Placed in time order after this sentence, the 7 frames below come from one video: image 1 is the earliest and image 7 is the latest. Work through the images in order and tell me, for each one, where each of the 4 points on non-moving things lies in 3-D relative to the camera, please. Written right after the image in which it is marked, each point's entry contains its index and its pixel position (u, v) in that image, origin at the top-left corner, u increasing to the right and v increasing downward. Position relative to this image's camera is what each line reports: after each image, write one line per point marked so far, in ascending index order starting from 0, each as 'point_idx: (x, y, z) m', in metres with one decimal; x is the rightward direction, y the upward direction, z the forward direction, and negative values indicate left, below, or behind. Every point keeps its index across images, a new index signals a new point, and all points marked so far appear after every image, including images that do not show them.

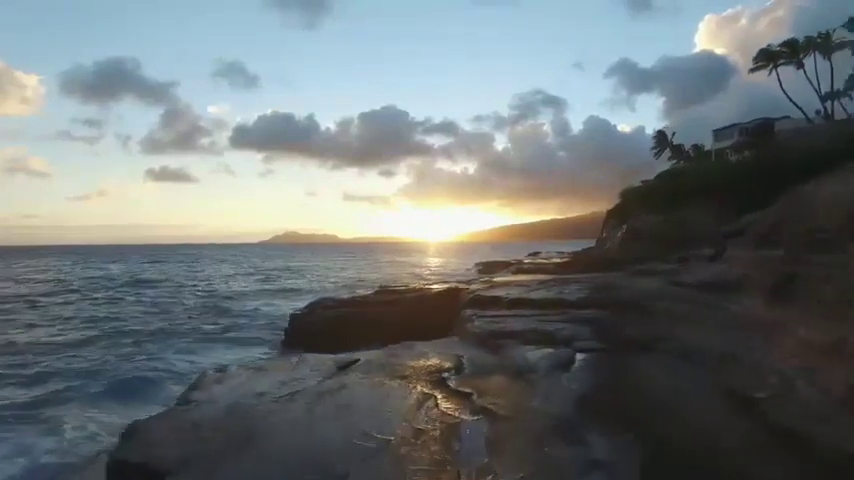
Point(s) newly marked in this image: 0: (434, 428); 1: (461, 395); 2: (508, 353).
0: (+0.1, -3.0, +9.3) m
1: (+0.7, -3.1, +11.3) m
2: (+2.2, -3.0, +15.1) m
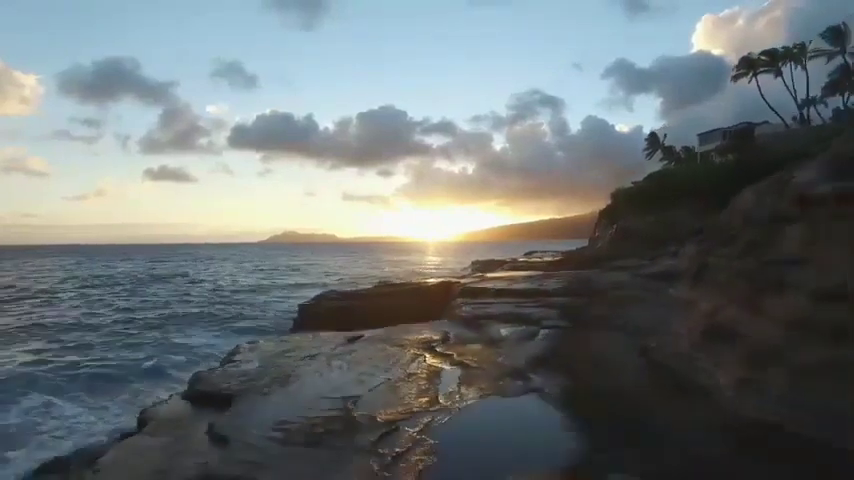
0: (-0.1, -2.9, +12.6) m
1: (+0.5, -3.0, +14.6) m
2: (+1.9, -2.9, +18.5) m
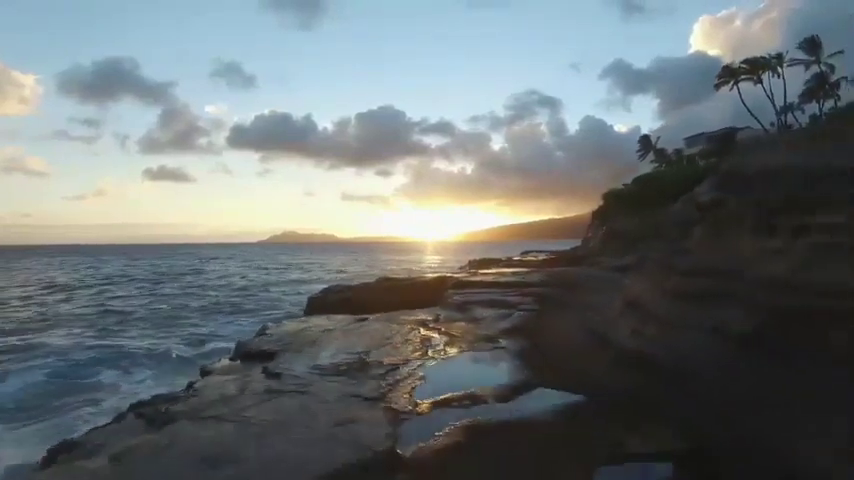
0: (-0.3, -2.8, +16.2) m
1: (+0.3, -2.9, +18.3) m
2: (+1.7, -2.8, +22.1) m
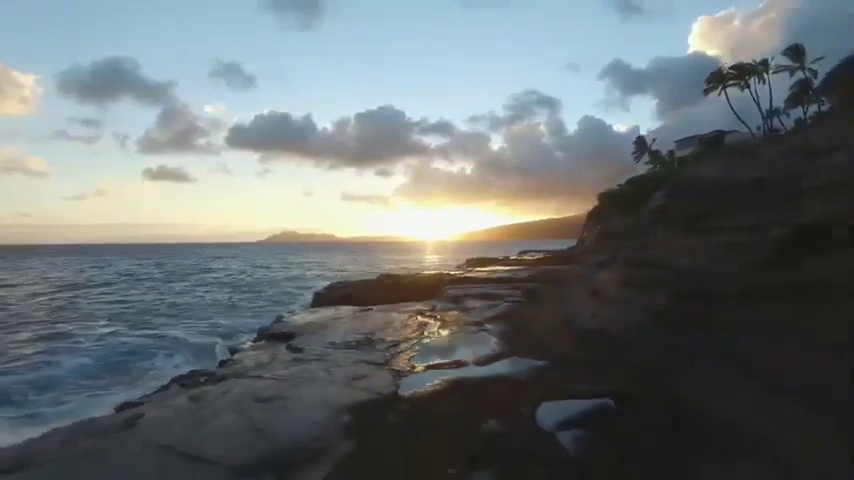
0: (-0.5, -2.8, +18.8) m
1: (+0.2, -2.8, +20.9) m
2: (+1.6, -2.8, +24.7) m
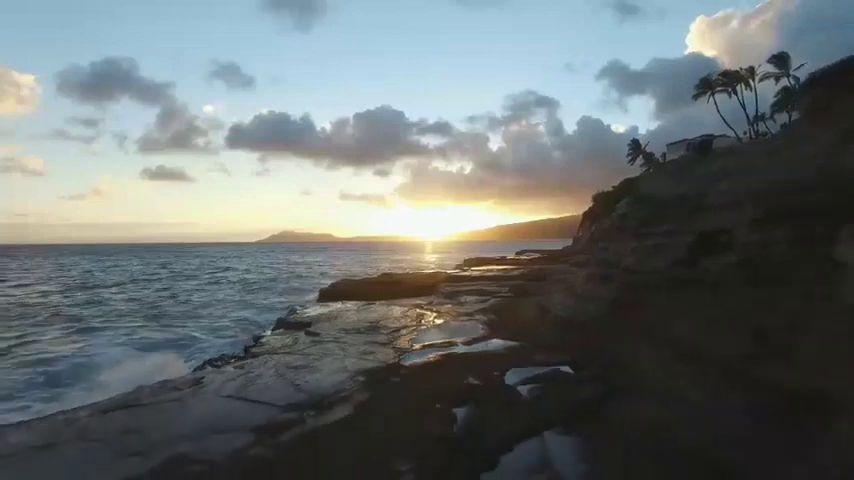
0: (-0.6, -2.9, +21.5) m
1: (+0.1, -2.9, +23.6) m
2: (+1.5, -2.8, +27.4) m
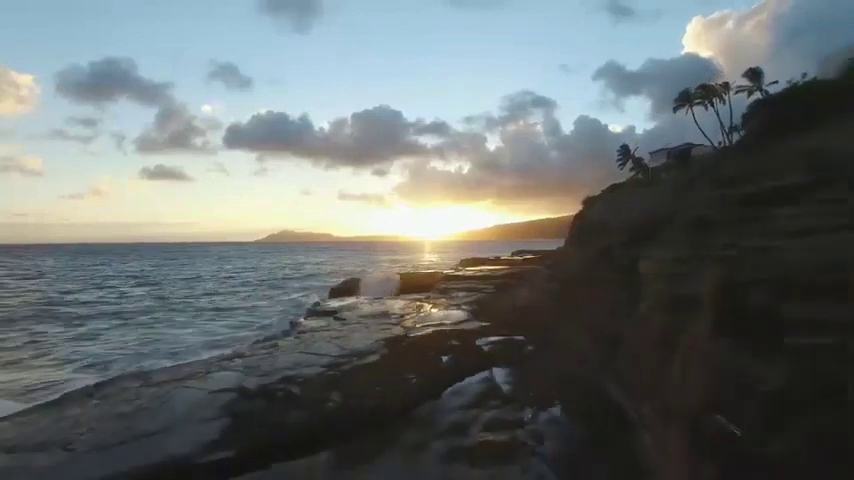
0: (-0.7, -3.2, +27.4) m
1: (0.0, -3.2, +29.4) m
2: (+1.4, -3.2, +33.3) m
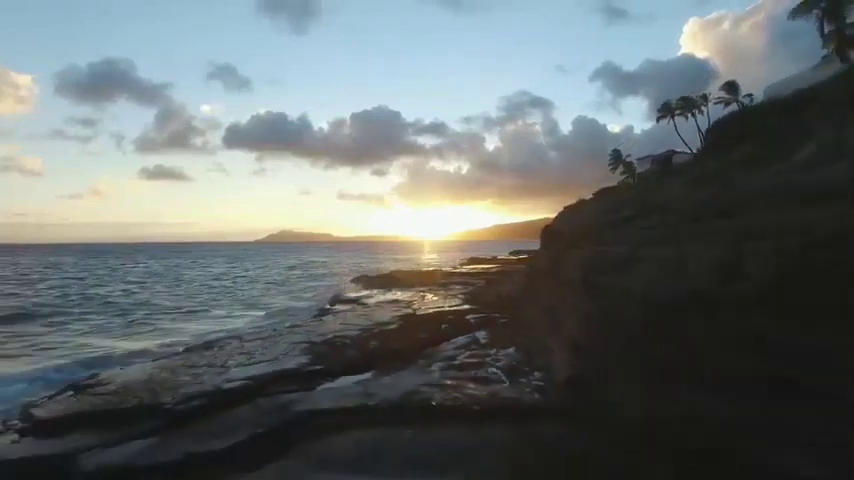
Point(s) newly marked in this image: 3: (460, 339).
0: (-0.6, -3.3, +33.7) m
1: (+0.1, -3.4, +35.7) m
2: (+1.5, -3.3, +39.6) m
3: (+1.1, -3.4, +18.9) m
